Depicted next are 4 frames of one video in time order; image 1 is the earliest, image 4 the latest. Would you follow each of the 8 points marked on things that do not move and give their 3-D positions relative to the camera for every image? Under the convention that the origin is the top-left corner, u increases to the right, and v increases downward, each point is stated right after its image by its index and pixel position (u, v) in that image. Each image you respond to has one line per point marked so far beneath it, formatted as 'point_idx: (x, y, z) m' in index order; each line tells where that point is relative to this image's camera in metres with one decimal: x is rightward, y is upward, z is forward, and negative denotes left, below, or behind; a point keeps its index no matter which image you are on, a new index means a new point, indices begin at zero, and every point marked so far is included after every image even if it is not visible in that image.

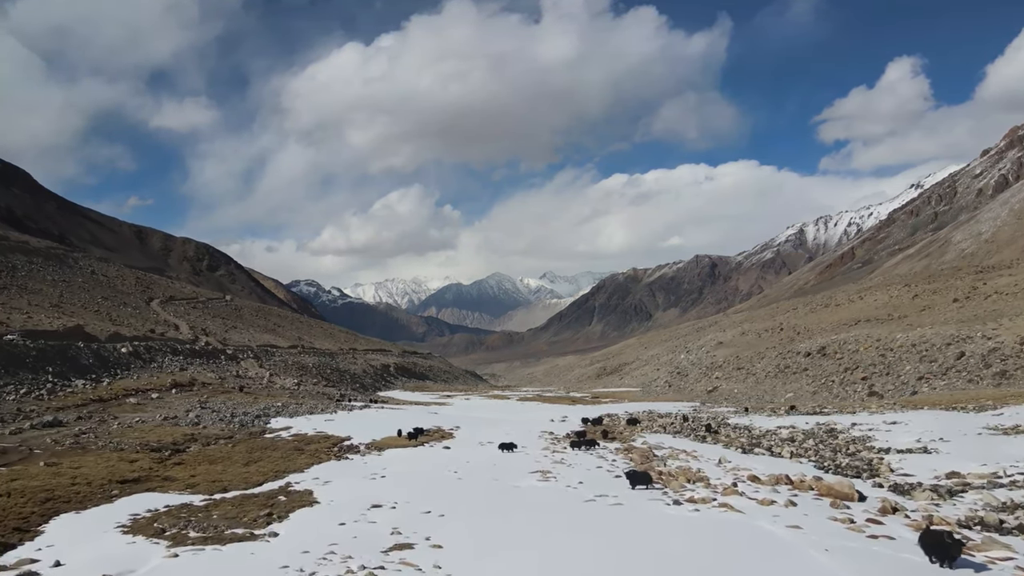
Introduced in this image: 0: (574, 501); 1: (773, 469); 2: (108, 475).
0: (+1.6, -5.5, +15.5) m
1: (+7.7, -5.4, +17.9) m
2: (-11.9, -5.5, +17.8) m
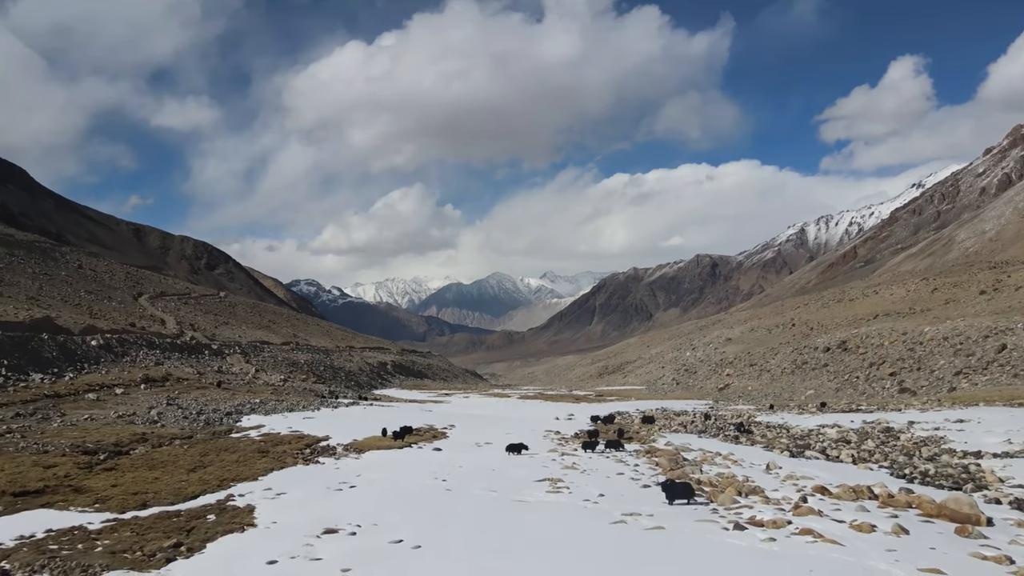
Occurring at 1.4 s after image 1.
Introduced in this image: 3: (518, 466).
0: (+1.6, -4.6, +11.8) m
1: (+7.8, -4.5, +14.2) m
2: (-11.9, -4.6, +14.2) m
3: (+0.2, -5.5, +18.5) m
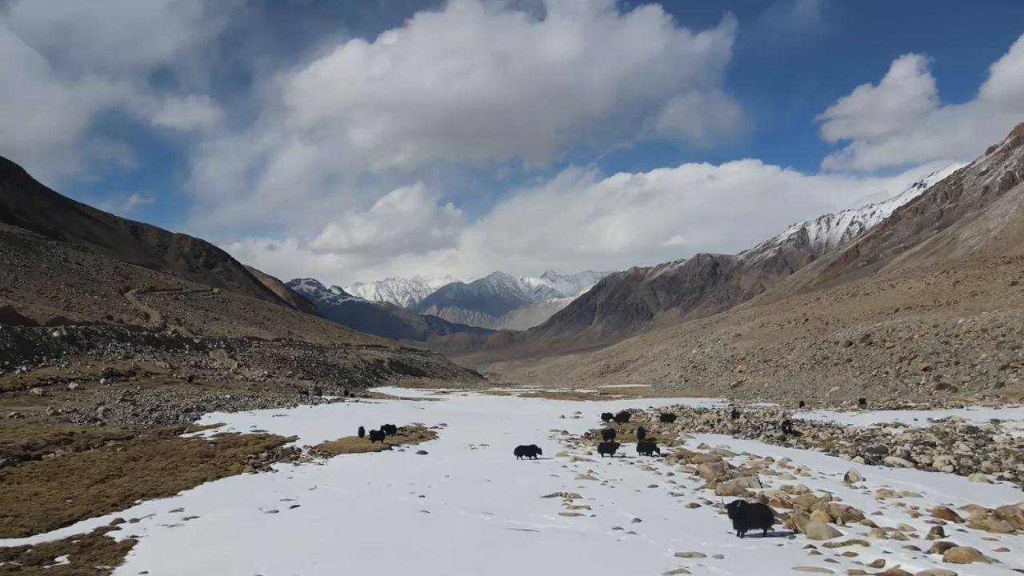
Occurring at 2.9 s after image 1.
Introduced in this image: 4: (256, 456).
0: (+1.6, -3.7, +8.0) m
1: (+7.8, -3.6, +10.4) m
2: (-11.9, -3.7, +10.3) m
3: (+0.2, -4.6, +14.7) m
4: (-7.5, -4.9, +17.5) m
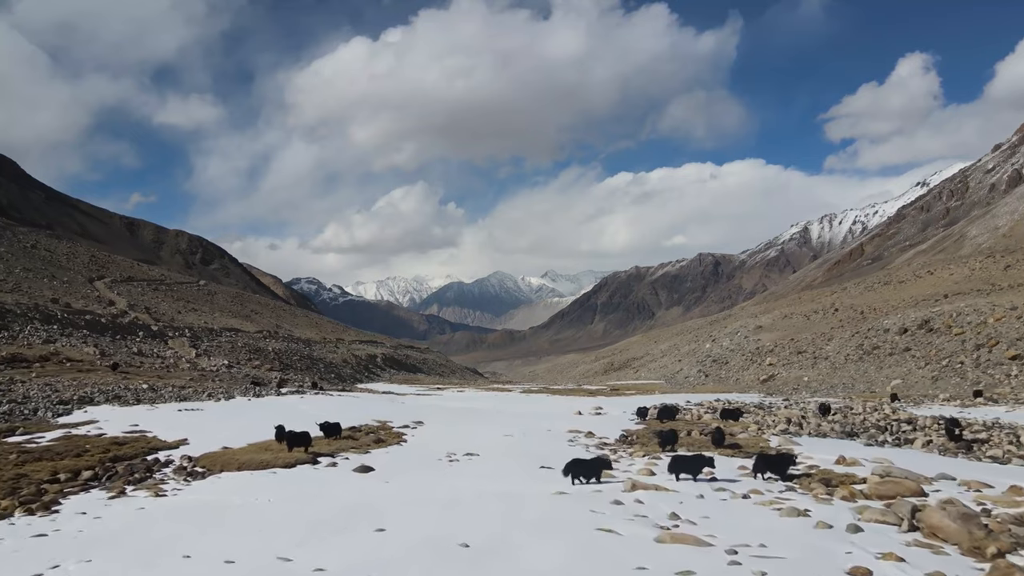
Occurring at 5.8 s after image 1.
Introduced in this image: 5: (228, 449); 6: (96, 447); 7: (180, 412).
0: (+1.7, -2.0, +0.5) m
1: (+7.9, -1.9, +2.9) m
2: (-11.8, -2.0, +2.9) m
3: (+0.3, -2.8, +7.2) m
4: (-7.4, -3.1, +10.1) m
5: (-6.1, -3.4, +12.8) m
6: (-8.8, -3.4, +12.7) m
7: (-10.3, -3.8, +19.1) m
